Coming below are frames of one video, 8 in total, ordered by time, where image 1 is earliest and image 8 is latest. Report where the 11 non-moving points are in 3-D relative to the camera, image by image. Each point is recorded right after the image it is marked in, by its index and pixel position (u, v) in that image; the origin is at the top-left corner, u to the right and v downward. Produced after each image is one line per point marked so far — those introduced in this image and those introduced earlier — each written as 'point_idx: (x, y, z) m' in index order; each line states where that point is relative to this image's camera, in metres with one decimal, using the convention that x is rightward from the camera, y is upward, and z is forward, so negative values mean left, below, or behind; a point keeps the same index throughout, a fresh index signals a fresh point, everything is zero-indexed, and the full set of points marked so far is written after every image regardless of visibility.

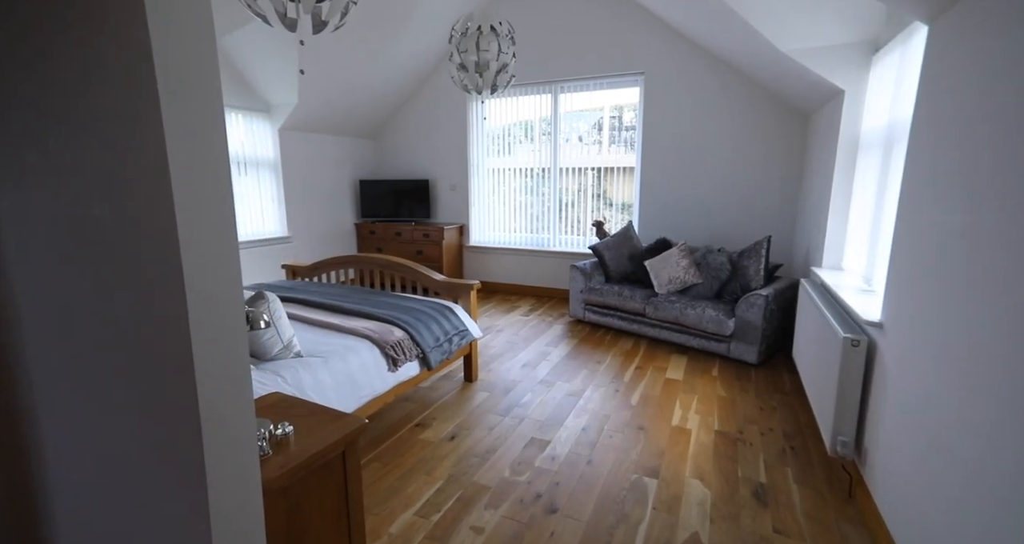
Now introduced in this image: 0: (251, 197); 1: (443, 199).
0: (-2.9, +0.8, +4.8) m
1: (-0.9, +1.0, +6.0) m
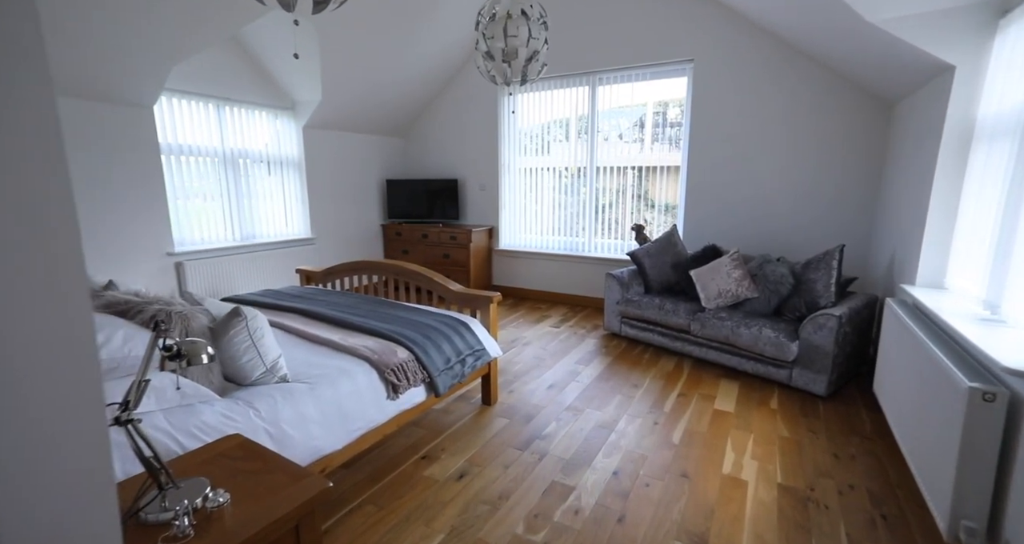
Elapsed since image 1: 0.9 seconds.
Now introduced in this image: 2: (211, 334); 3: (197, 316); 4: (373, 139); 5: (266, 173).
0: (-2.6, +0.8, +4.7) m
1: (-0.5, +1.0, +5.7) m
2: (-1.1, -0.2, +1.5) m
3: (-1.1, -0.2, +1.5) m
4: (-1.8, +1.7, +5.6) m
5: (-2.7, +1.1, +4.7) m
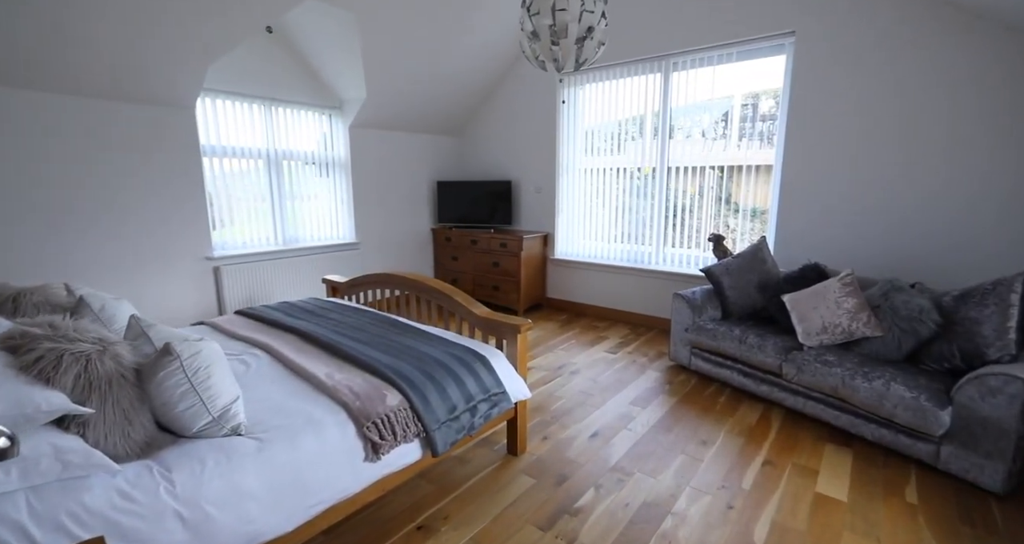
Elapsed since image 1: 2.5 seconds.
0: (-2.0, +0.8, +4.6) m
1: (+0.2, +0.8, +5.2) m
2: (-1.1, -0.3, +1.2) m
3: (-1.1, -0.2, +1.2) m
4: (-1.1, +1.7, +5.4) m
5: (-2.1, +1.1, +4.6) m
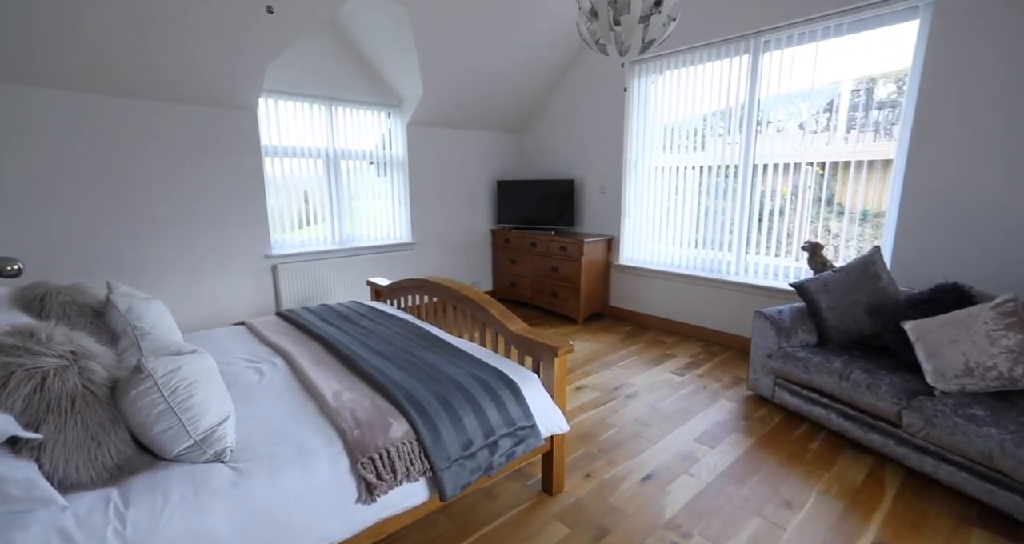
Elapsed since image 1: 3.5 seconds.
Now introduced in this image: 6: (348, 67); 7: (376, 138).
0: (-1.4, +0.8, +4.6) m
1: (+0.9, +0.8, +4.9) m
2: (-1.1, -0.3, +1.1) m
3: (-1.1, -0.2, +1.1) m
4: (-0.3, +1.6, +5.2) m
5: (-1.5, +1.1, +4.6) m
6: (-1.6, +2.0, +4.2) m
7: (-1.4, +1.4, +4.5) m
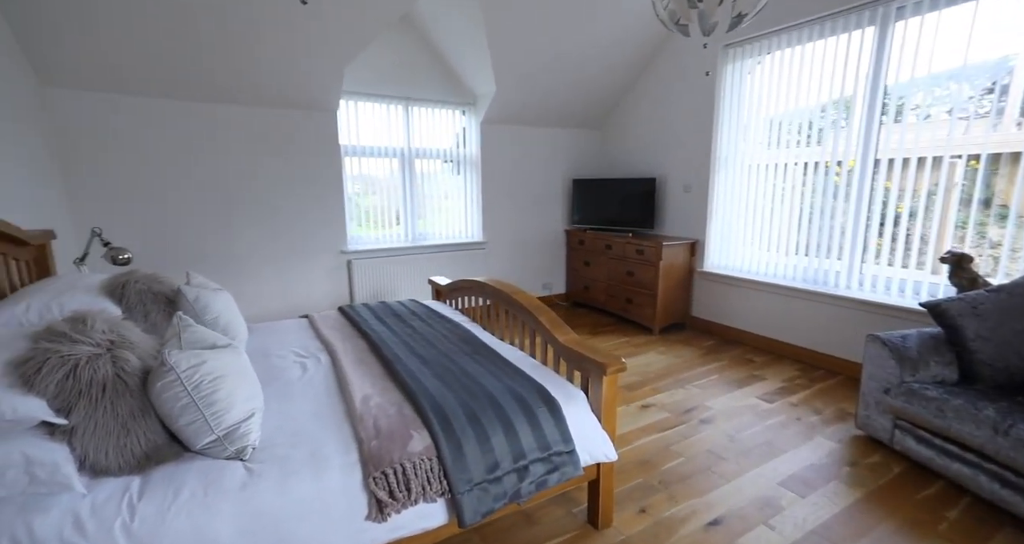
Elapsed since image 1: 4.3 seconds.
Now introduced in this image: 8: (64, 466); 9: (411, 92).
0: (-0.7, +0.8, +4.6) m
1: (+1.7, +0.7, +4.5) m
2: (-1.0, -0.3, +1.1) m
3: (-1.0, -0.2, +1.1) m
4: (+0.6, +1.6, +5.0) m
5: (-0.7, +1.1, +4.6) m
6: (-0.9, +2.0, +4.3) m
7: (-0.6, +1.4, +4.5) m
8: (-1.0, -0.5, +1.0) m
9: (-1.0, +1.8, +4.3) m
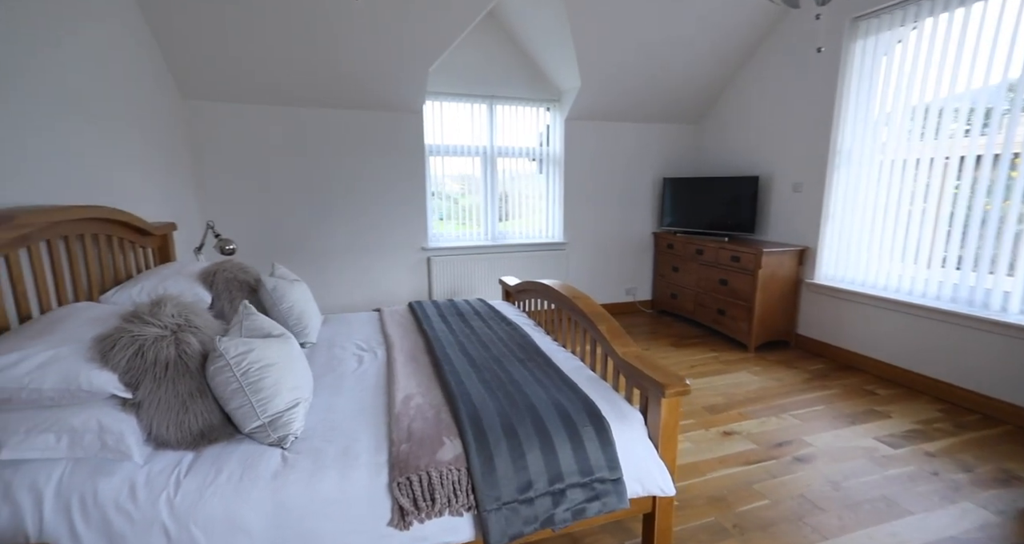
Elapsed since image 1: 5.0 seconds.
0: (+0.2, +0.8, +4.6) m
1: (+2.4, +0.6, +3.9) m
2: (-0.9, -0.3, +1.2) m
3: (-1.0, -0.2, +1.2) m
4: (+1.5, +1.6, +4.7) m
5: (+0.2, +1.1, +4.6) m
6: (-0.1, +2.0, +4.3) m
7: (+0.2, +1.4, +4.5) m
8: (-1.0, -0.4, +1.1) m
9: (-0.2, +1.8, +4.3) m
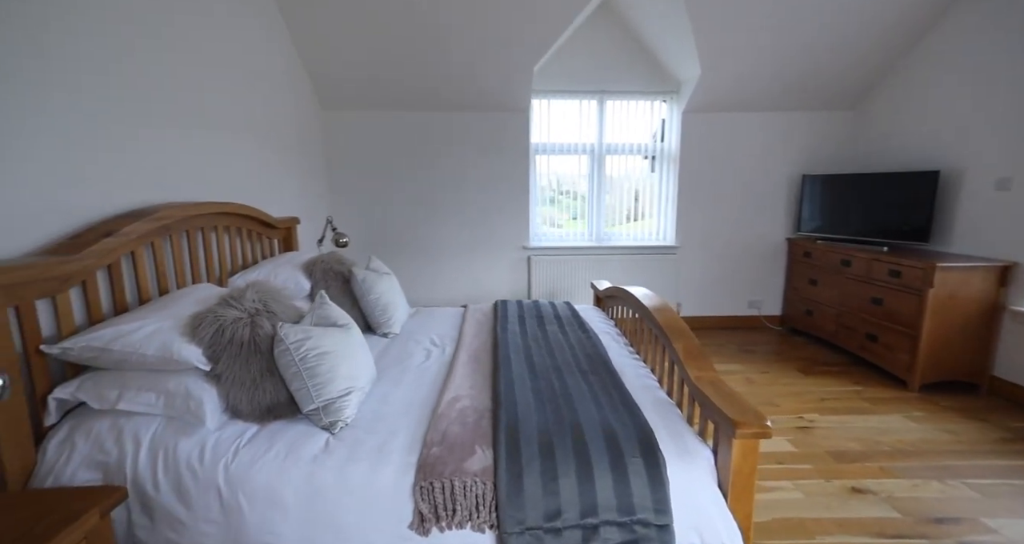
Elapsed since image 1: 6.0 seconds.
0: (+1.2, +0.7, +4.3) m
1: (+3.2, +0.5, +3.0) m
2: (-0.8, -0.2, +1.4) m
3: (-0.8, -0.2, +1.4) m
4: (+2.6, +1.4, +4.0) m
5: (+1.2, +1.0, +4.3) m
6: (+1.0, +2.0, +4.0) m
7: (+1.3, +1.4, +4.2) m
8: (-0.9, -0.4, +1.3) m
9: (+0.9, +1.8, +4.1) m
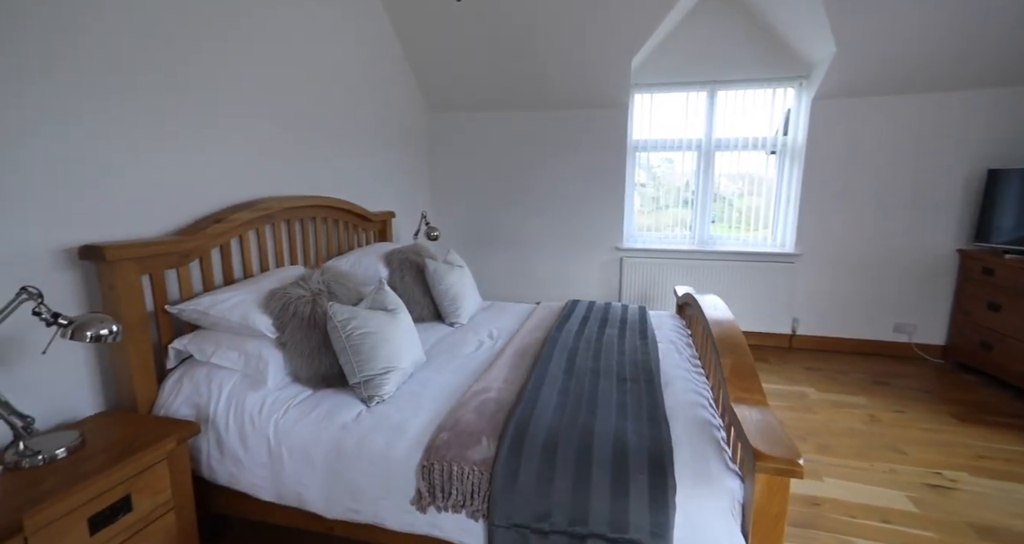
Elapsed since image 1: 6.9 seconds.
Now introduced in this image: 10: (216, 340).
0: (+2.1, +0.7, +3.8) m
1: (+3.6, +0.3, +2.1) m
2: (-0.7, -0.2, +1.6) m
3: (-0.7, -0.1, +1.6) m
4: (+3.3, +1.3, +3.2) m
5: (+2.1, +1.0, +3.8) m
6: (+1.8, +1.9, +3.6) m
7: (+2.1, +1.3, +3.7) m
8: (-0.8, -0.3, +1.5) m
9: (+1.7, +1.7, +3.7) m
10: (-1.1, -0.2, +1.5) m
